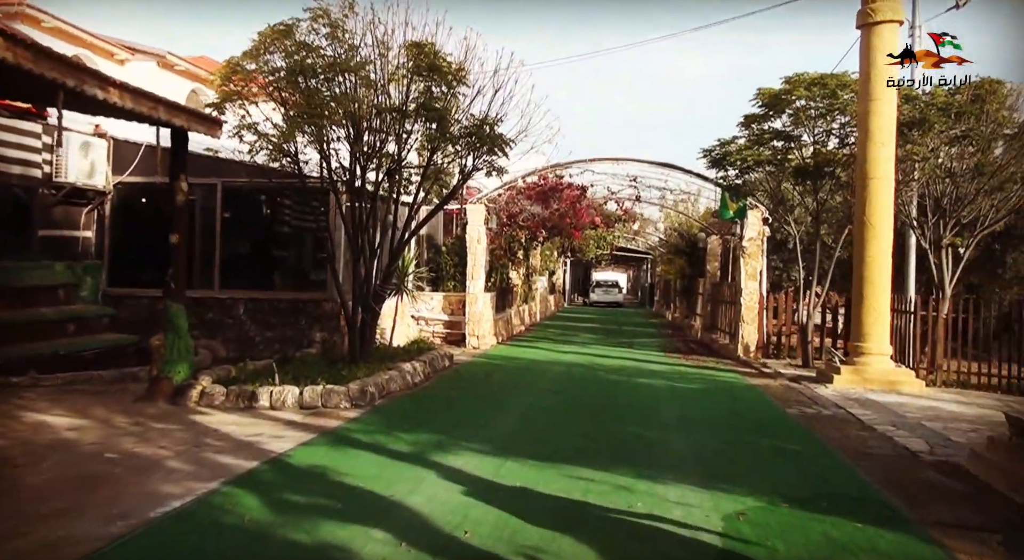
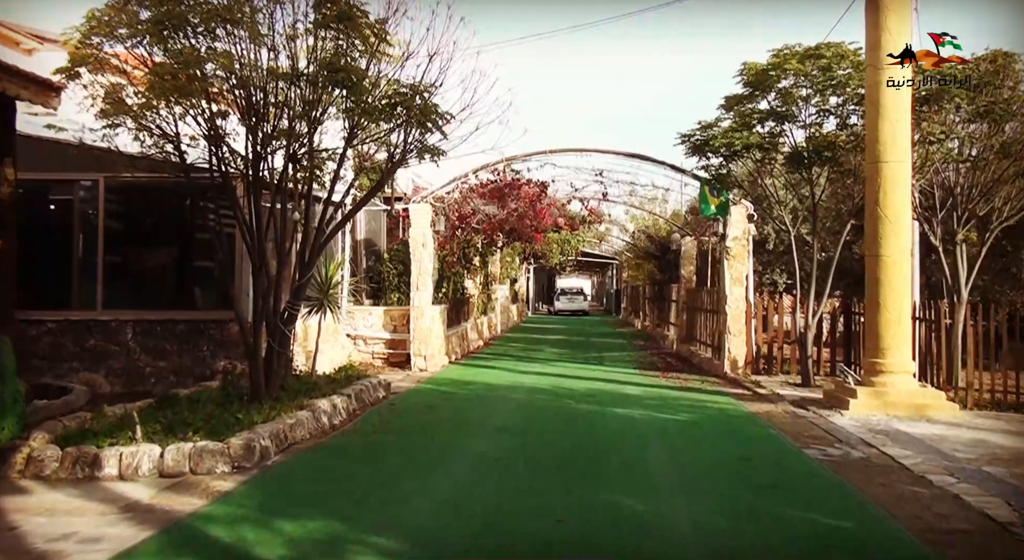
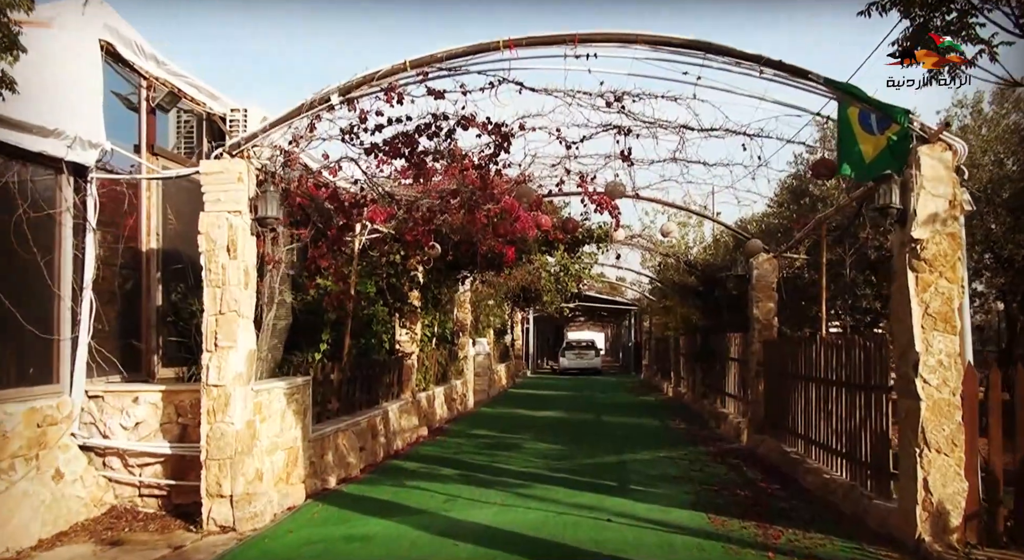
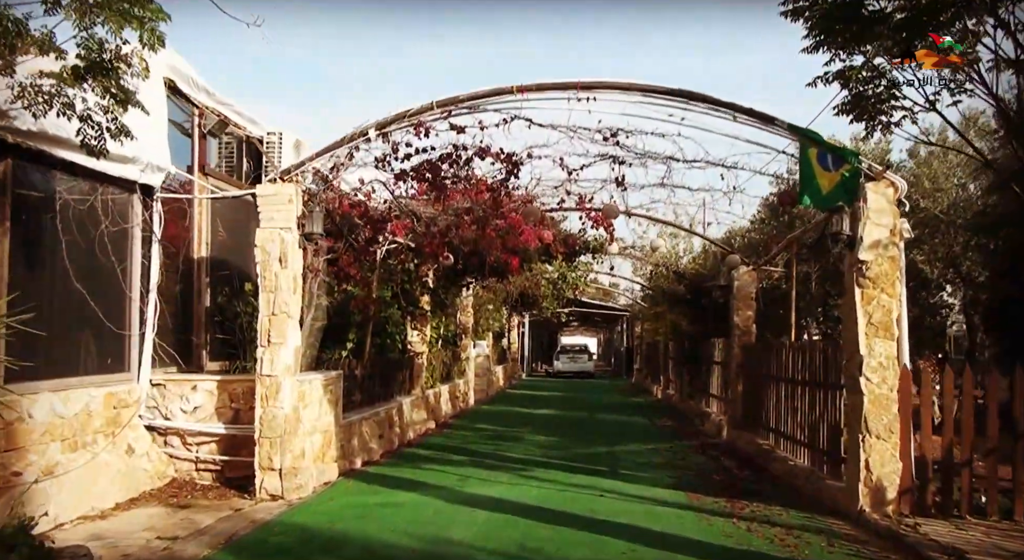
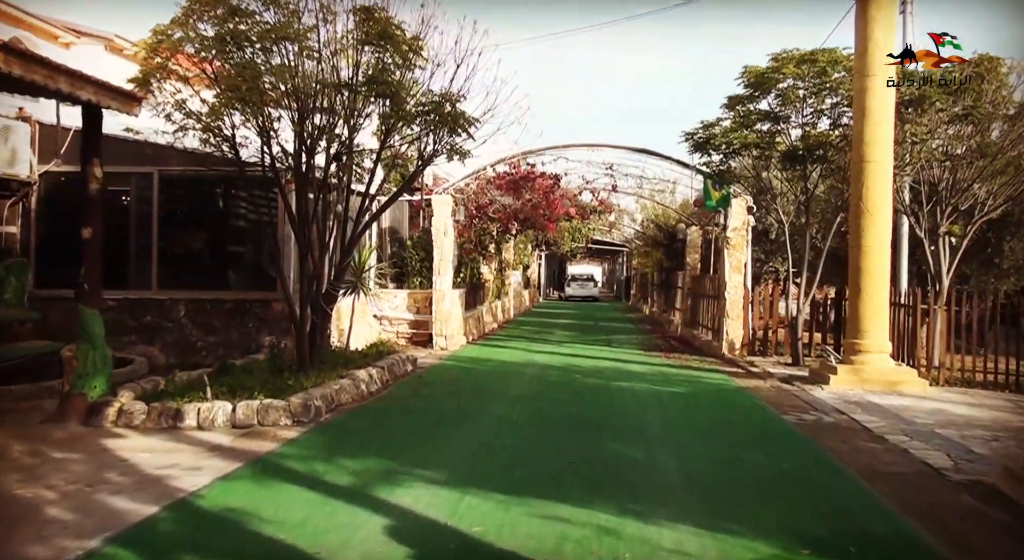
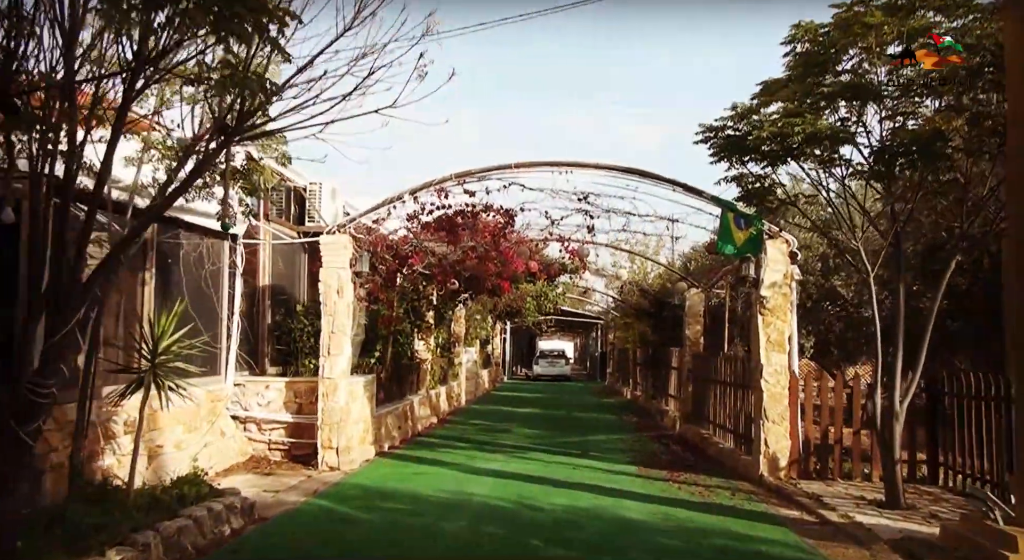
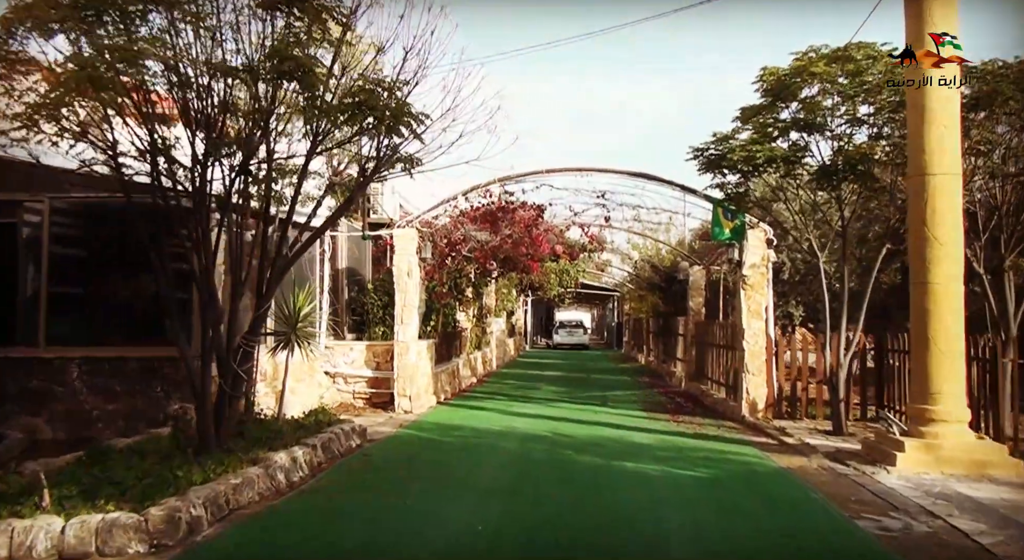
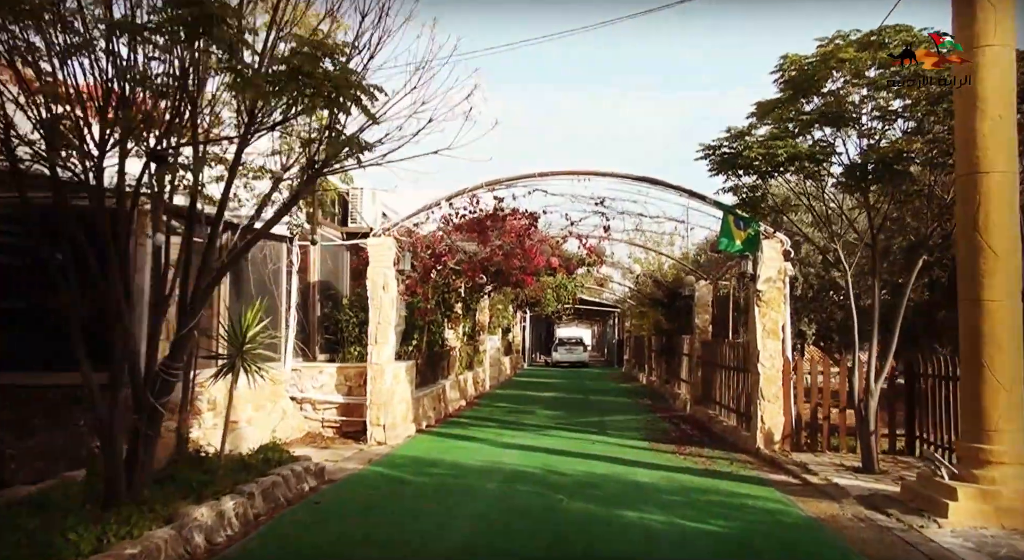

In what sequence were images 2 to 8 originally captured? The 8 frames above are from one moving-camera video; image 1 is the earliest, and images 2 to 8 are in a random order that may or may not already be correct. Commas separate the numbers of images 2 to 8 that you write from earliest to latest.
5, 2, 7, 8, 6, 4, 3
